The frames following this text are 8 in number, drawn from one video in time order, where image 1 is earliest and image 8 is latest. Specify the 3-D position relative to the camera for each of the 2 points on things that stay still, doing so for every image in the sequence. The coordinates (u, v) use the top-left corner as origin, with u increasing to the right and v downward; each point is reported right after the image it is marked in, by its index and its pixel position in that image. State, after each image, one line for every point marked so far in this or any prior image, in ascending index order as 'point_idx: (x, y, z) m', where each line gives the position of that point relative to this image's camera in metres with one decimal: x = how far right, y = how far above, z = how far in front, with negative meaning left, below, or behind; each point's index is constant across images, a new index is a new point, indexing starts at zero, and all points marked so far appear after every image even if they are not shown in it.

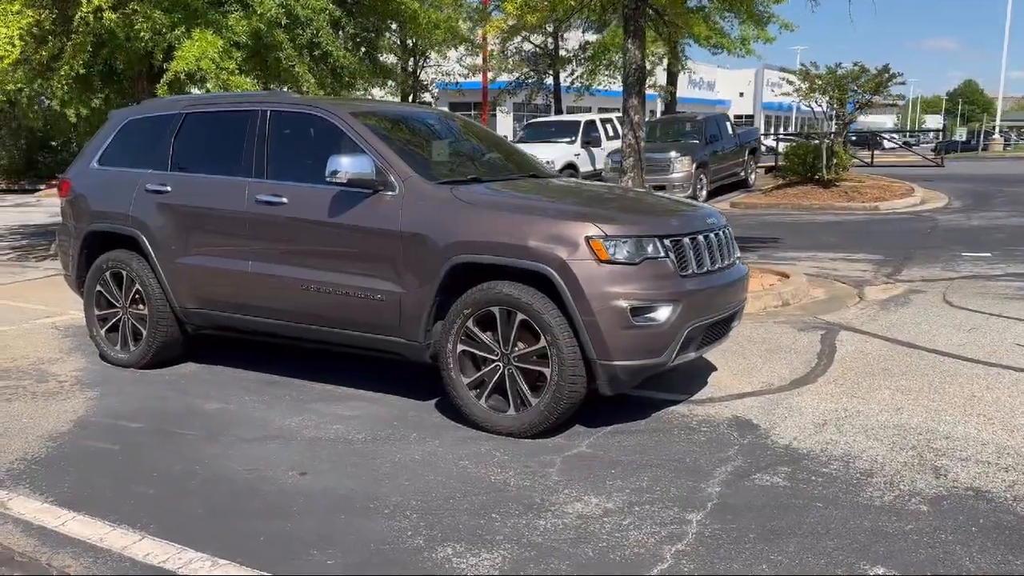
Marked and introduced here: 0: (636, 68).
0: (+1.3, +2.3, +9.4) m
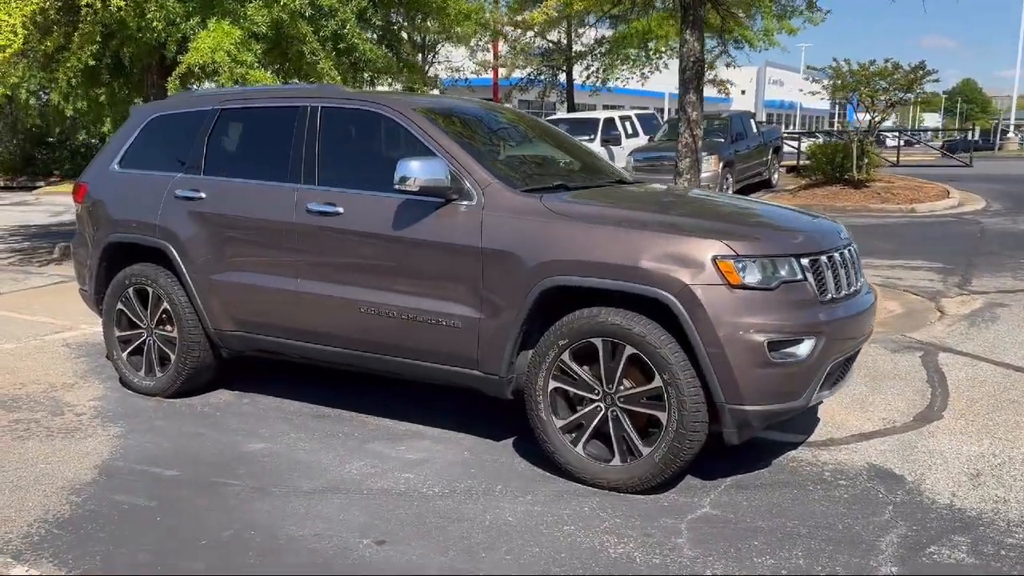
0: (+1.8, +2.2, +8.7) m
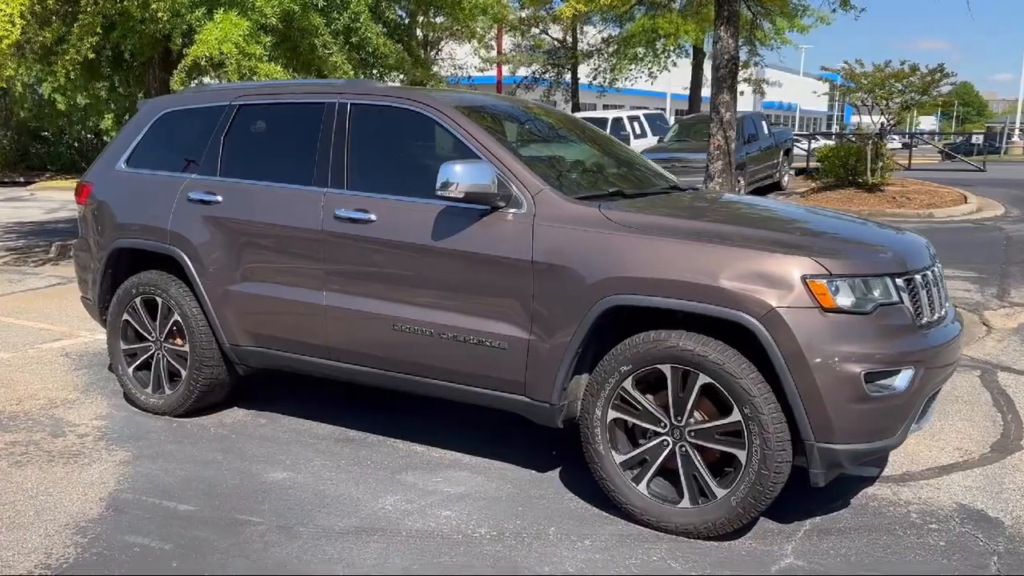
0: (+2.0, +2.1, +8.3) m
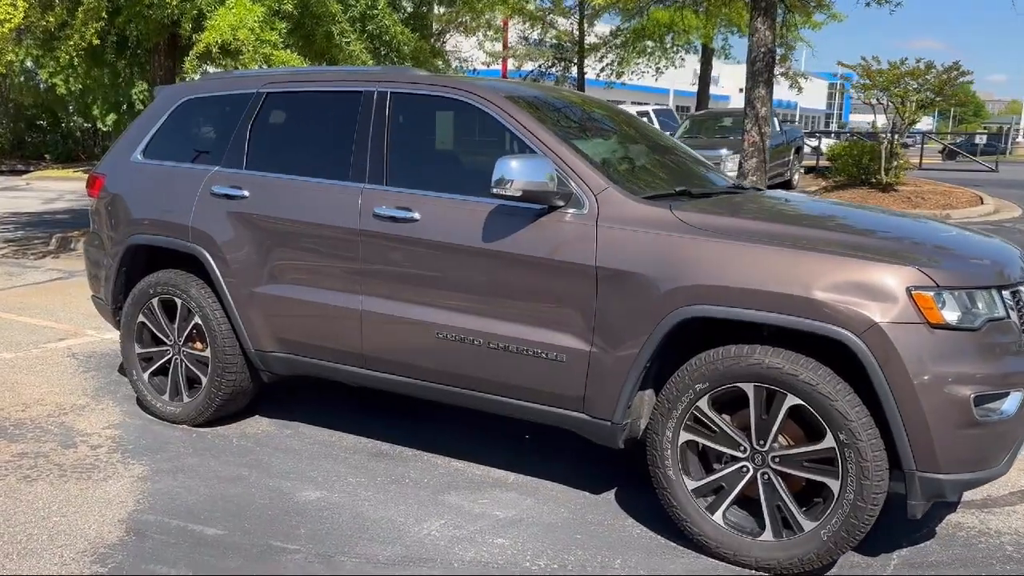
0: (+2.2, +2.1, +8.0) m
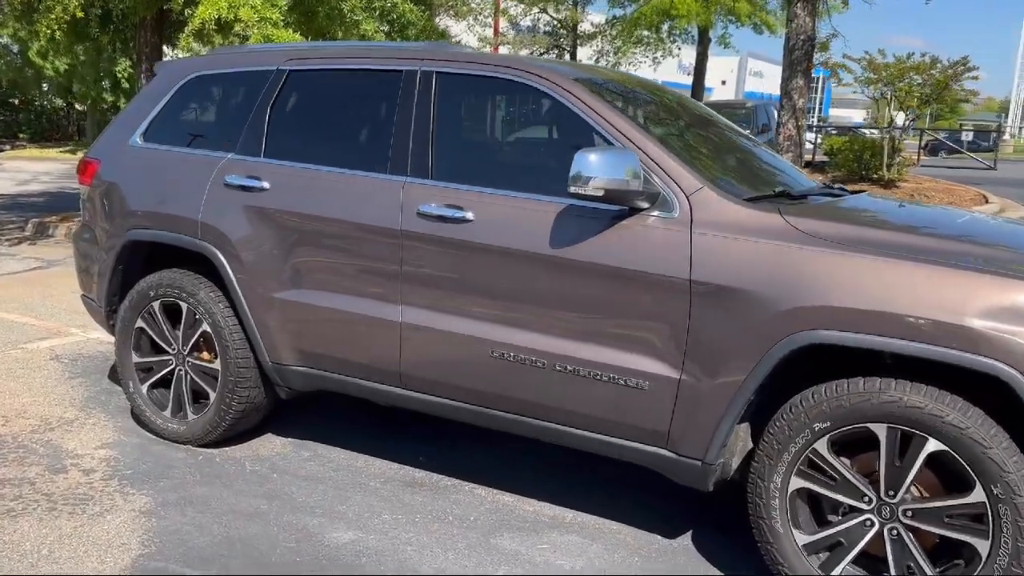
0: (+2.4, +2.0, +7.5) m
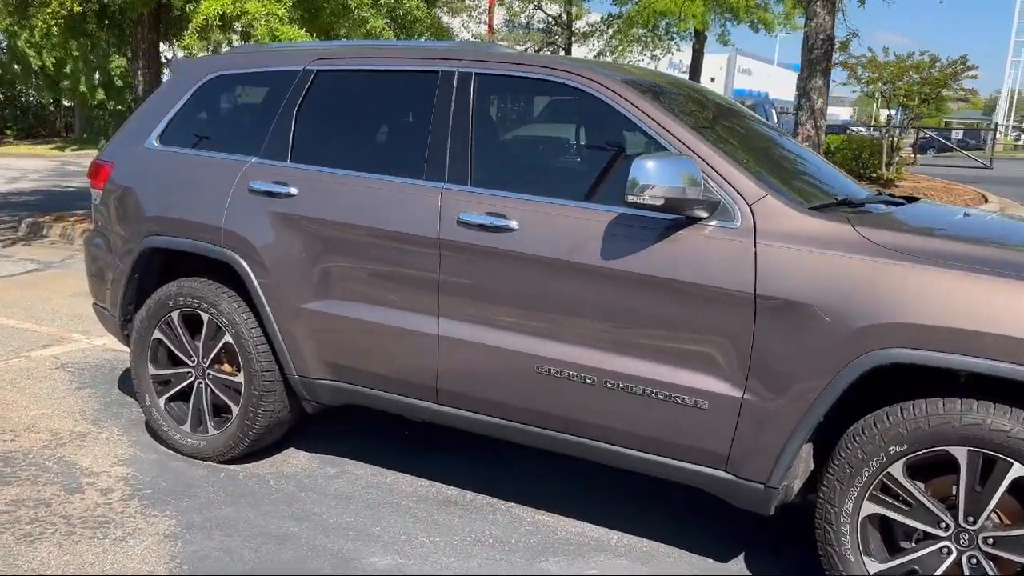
0: (+2.5, +2.0, +7.3) m
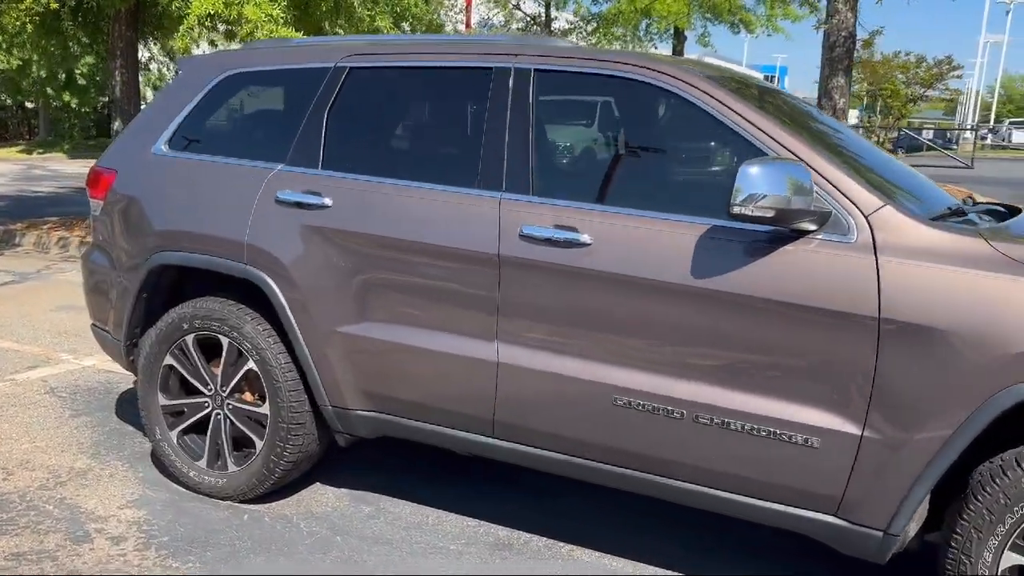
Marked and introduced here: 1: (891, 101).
0: (+2.6, +1.9, +7.1) m
1: (+7.8, +3.8, +18.7) m
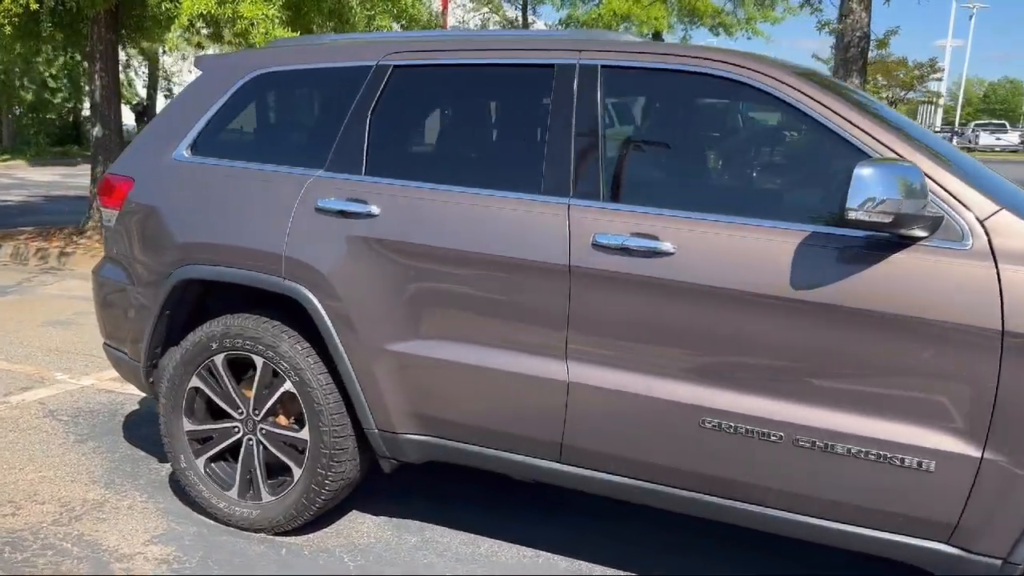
0: (+2.7, +1.9, +6.9) m
1: (+7.4, +3.8, +18.8) m
